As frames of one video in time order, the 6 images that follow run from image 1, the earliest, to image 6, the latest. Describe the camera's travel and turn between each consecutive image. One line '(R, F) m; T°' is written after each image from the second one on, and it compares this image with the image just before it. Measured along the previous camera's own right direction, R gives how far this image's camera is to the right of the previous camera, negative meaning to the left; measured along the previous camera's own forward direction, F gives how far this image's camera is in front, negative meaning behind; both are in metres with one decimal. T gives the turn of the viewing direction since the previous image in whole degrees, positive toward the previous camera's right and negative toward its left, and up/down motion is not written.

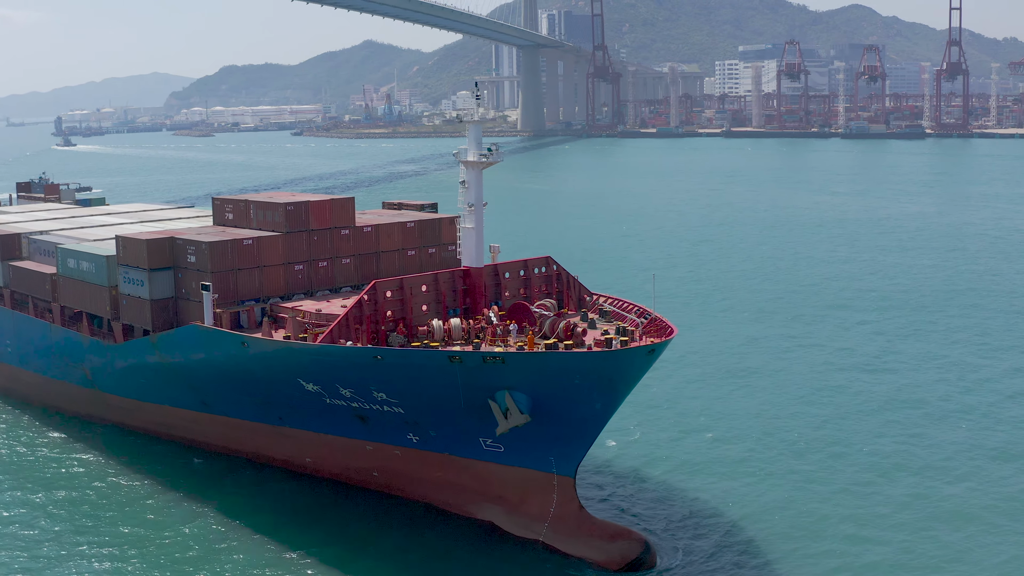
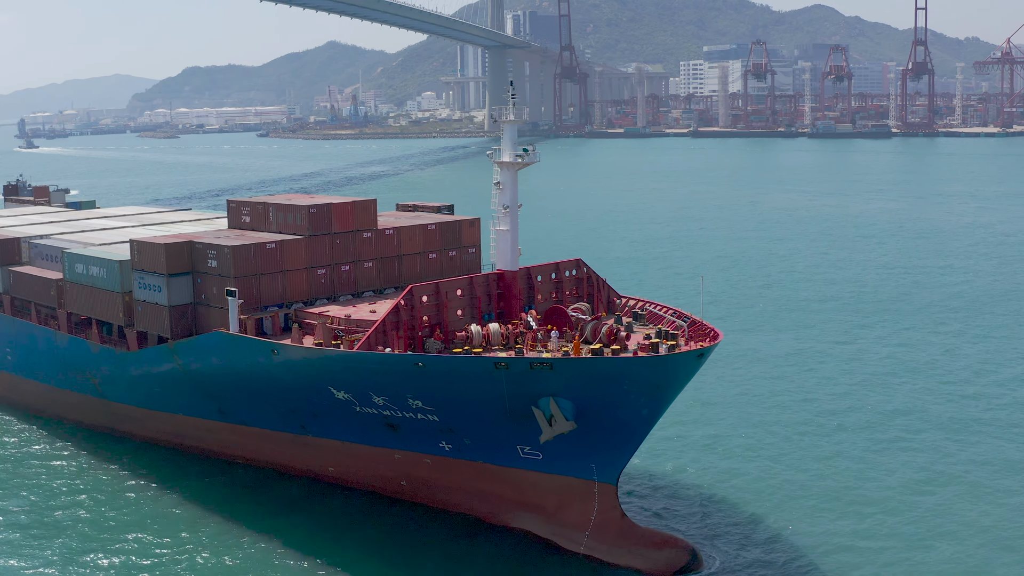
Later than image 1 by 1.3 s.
(-1.5, +0.6) m; +2°
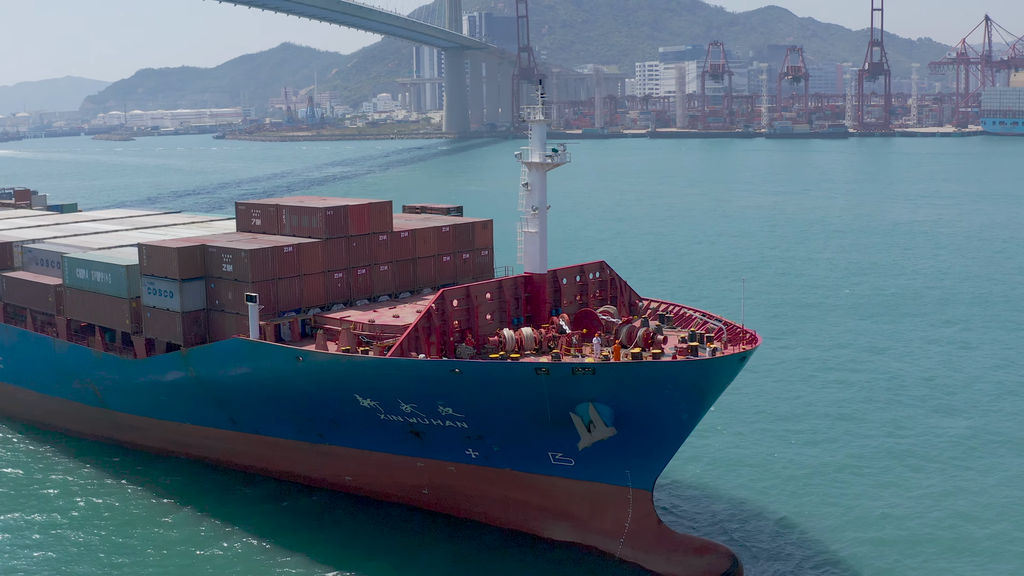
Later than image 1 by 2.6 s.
(-1.4, +0.5) m; +2°
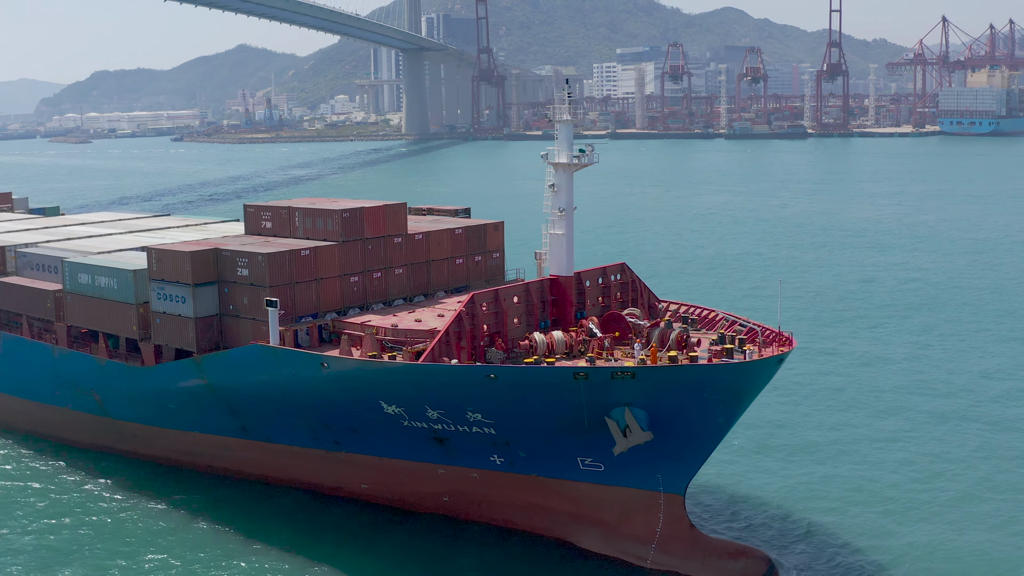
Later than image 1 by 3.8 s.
(-1.3, +0.4) m; +2°
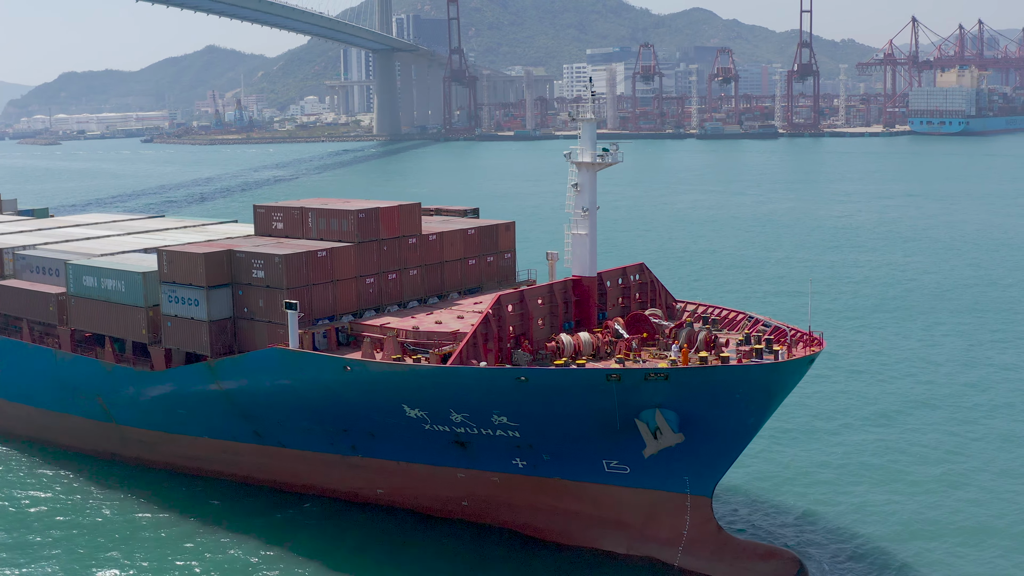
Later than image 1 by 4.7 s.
(-1.0, +0.3) m; +1°
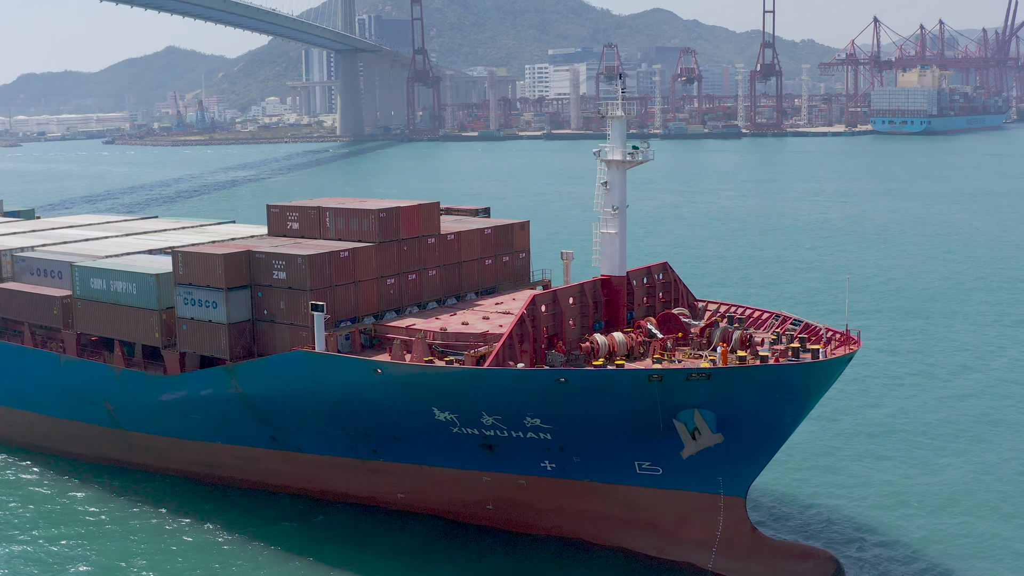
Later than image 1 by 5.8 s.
(-1.3, +0.3) m; +2°
